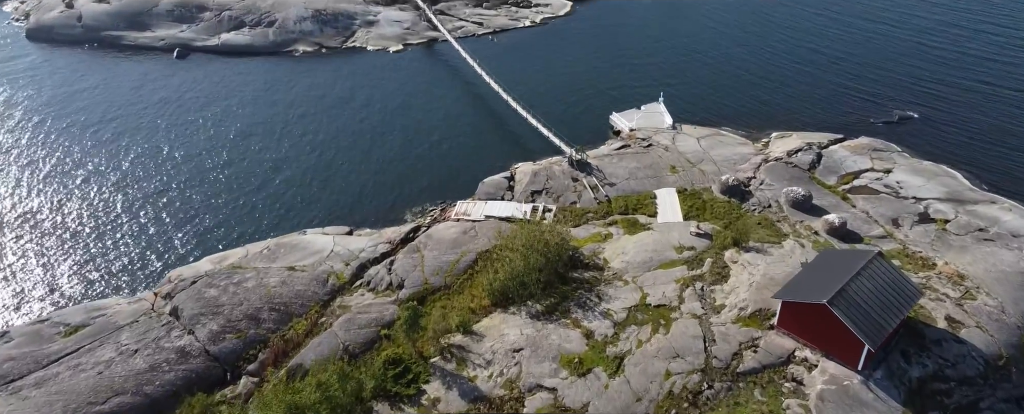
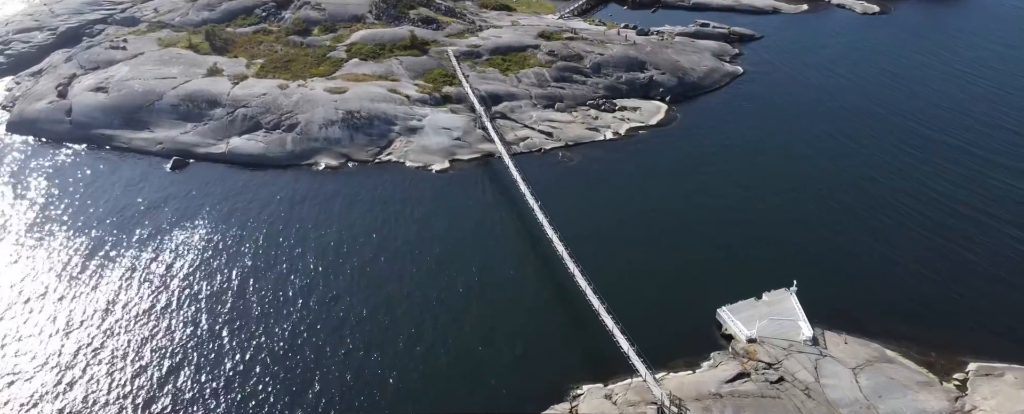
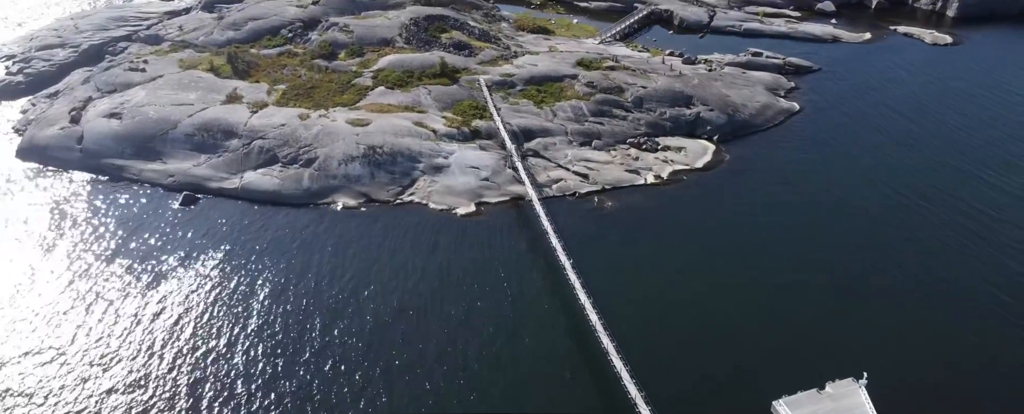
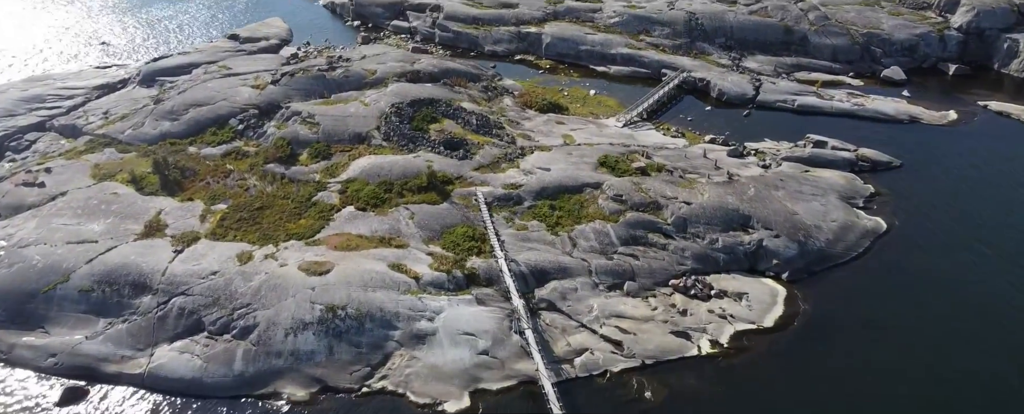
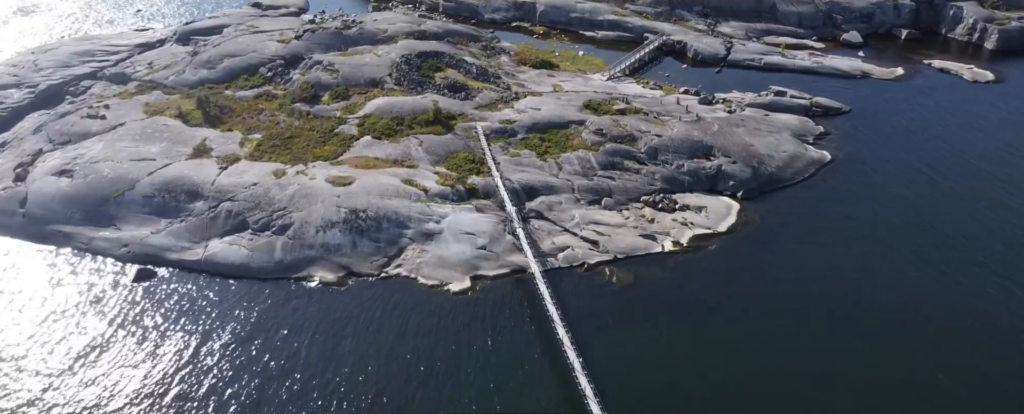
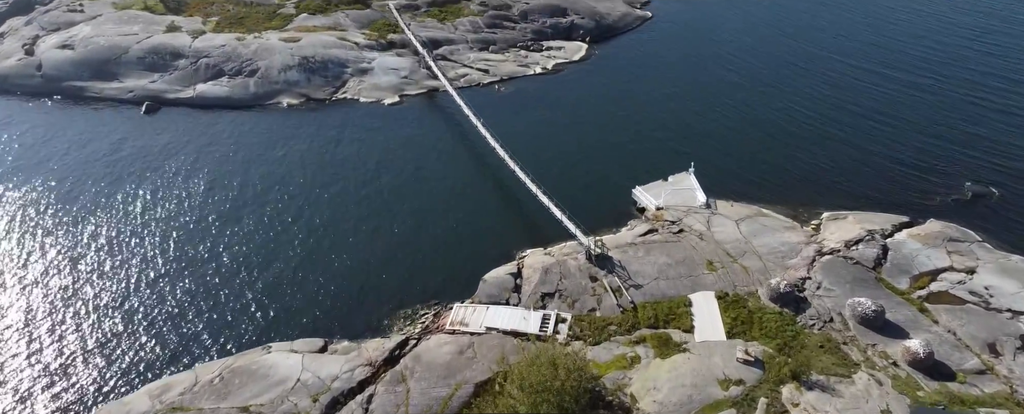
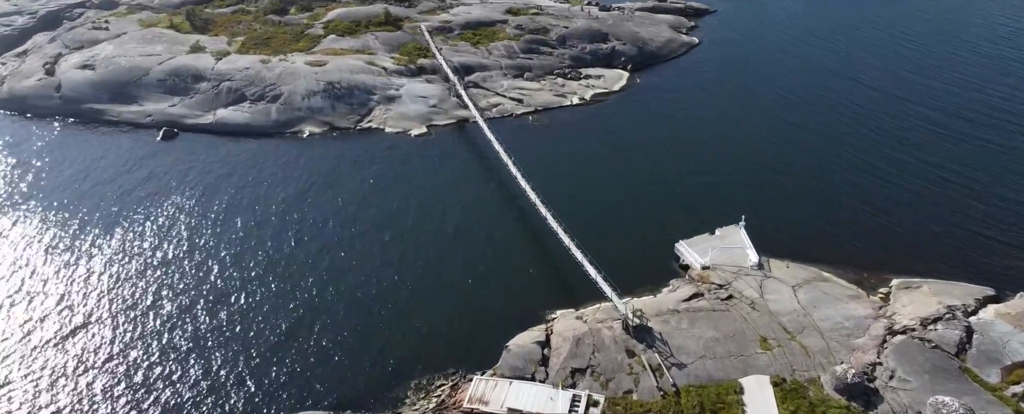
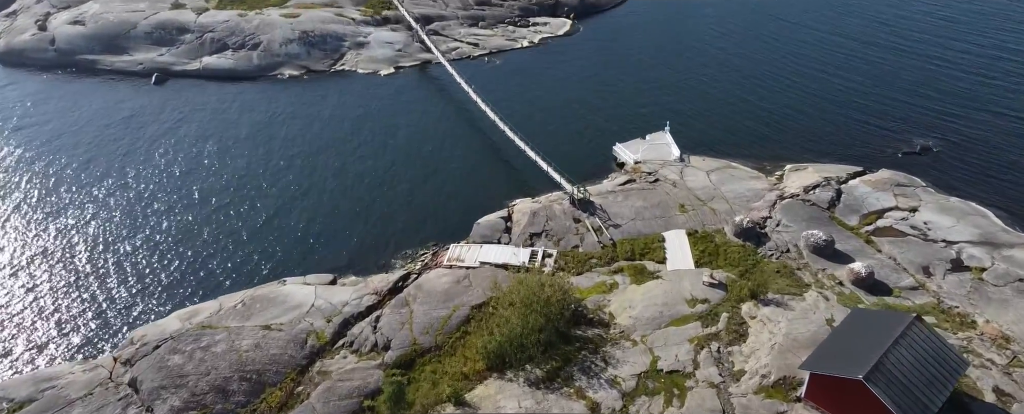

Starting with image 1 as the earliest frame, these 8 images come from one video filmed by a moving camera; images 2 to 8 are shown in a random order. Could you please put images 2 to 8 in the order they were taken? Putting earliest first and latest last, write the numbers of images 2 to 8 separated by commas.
8, 6, 7, 2, 3, 5, 4
